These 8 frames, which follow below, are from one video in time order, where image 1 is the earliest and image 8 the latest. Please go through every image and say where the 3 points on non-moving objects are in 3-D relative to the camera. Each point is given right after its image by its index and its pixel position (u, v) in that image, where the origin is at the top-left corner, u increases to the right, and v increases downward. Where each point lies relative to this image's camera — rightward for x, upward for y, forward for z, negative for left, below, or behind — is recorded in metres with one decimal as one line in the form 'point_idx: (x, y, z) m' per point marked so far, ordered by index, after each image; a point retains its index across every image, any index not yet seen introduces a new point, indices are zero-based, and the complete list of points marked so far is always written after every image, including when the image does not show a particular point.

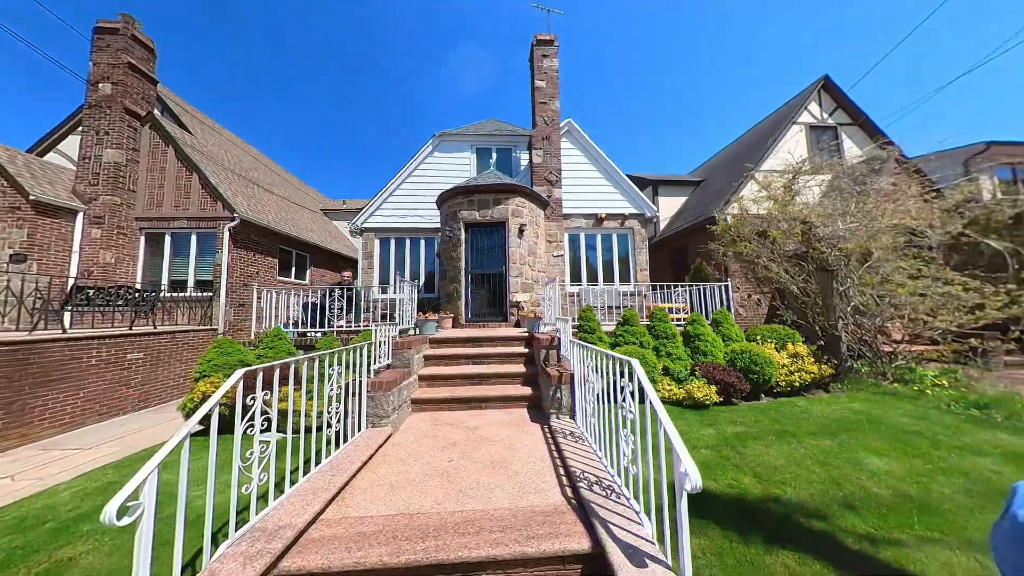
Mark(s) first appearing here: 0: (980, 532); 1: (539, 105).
0: (+3.5, -1.8, +2.1) m
1: (+0.9, +5.8, +9.2) m
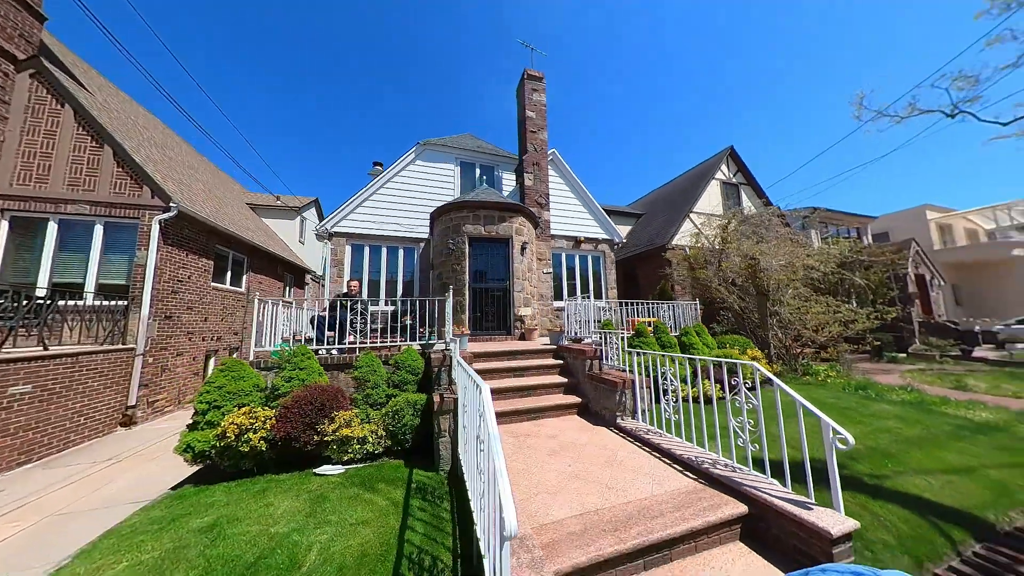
0: (+4.8, -2.1, +3.4) m
1: (+0.7, +5.4, +9.9) m
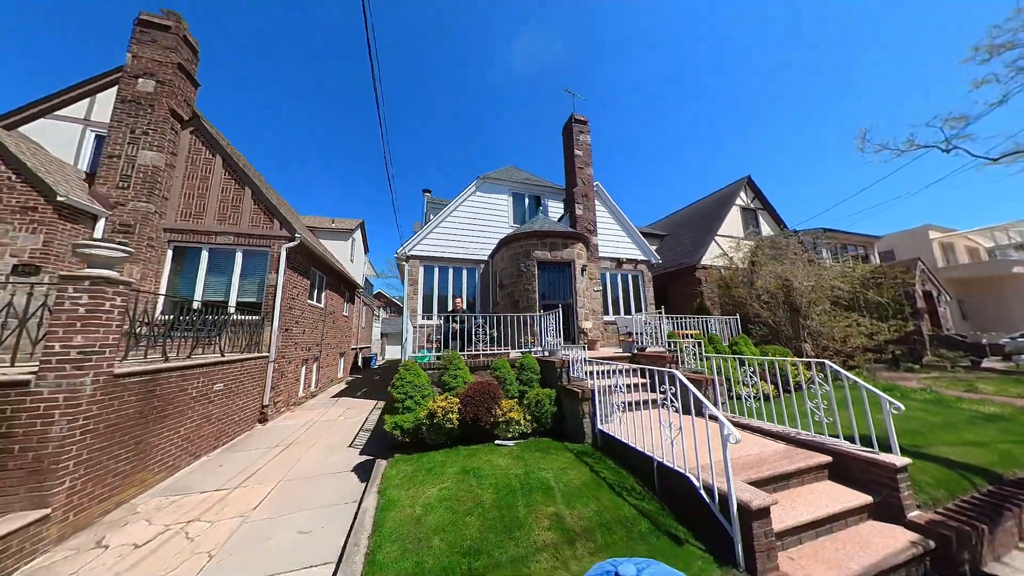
0: (+6.8, -2.4, +4.5) m
1: (+2.7, +4.7, +11.4) m
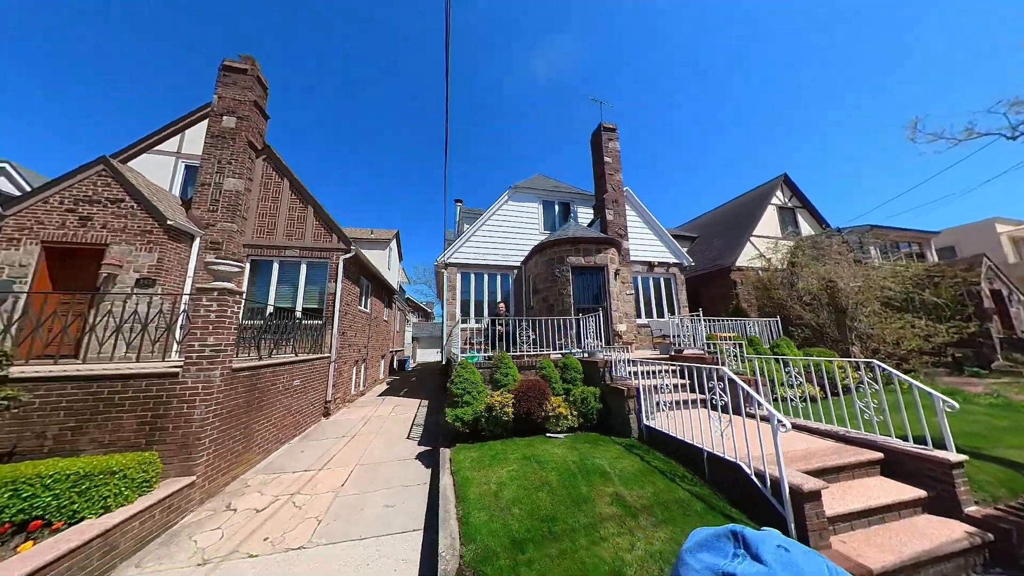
0: (+7.6, -2.4, +4.4) m
1: (+3.9, +4.6, +11.7) m
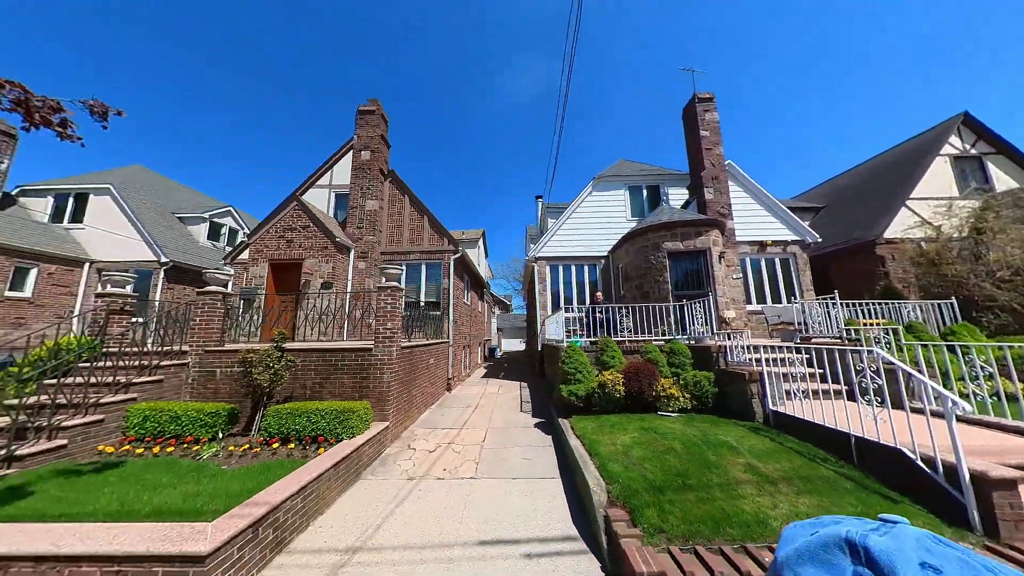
0: (+9.3, -1.9, +3.0) m
1: (+7.3, +5.1, +10.8) m
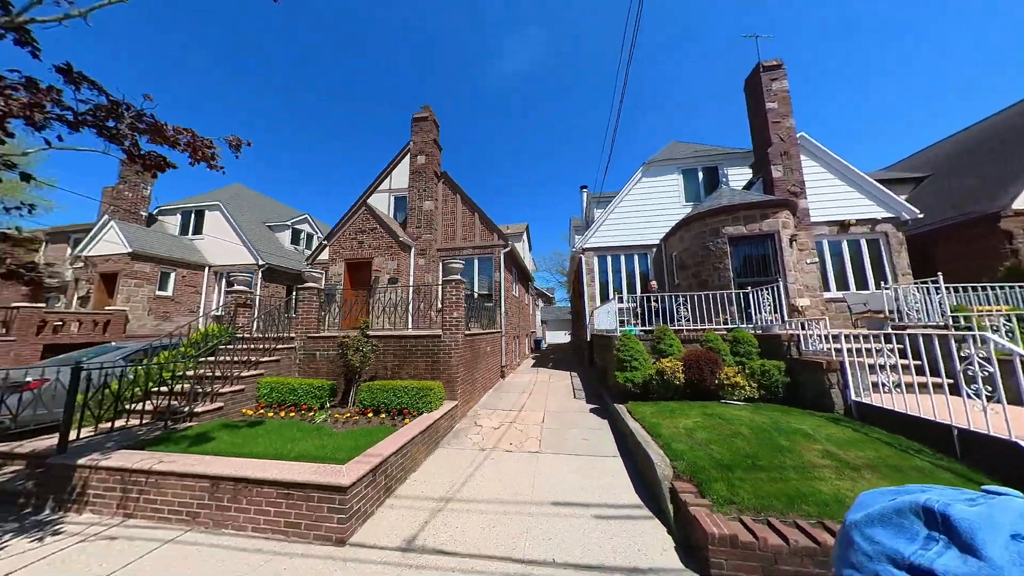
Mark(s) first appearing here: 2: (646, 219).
0: (+10.0, -1.6, +2.0) m
1: (+8.9, +5.6, +9.8) m
2: (+5.5, +2.9, +11.9) m
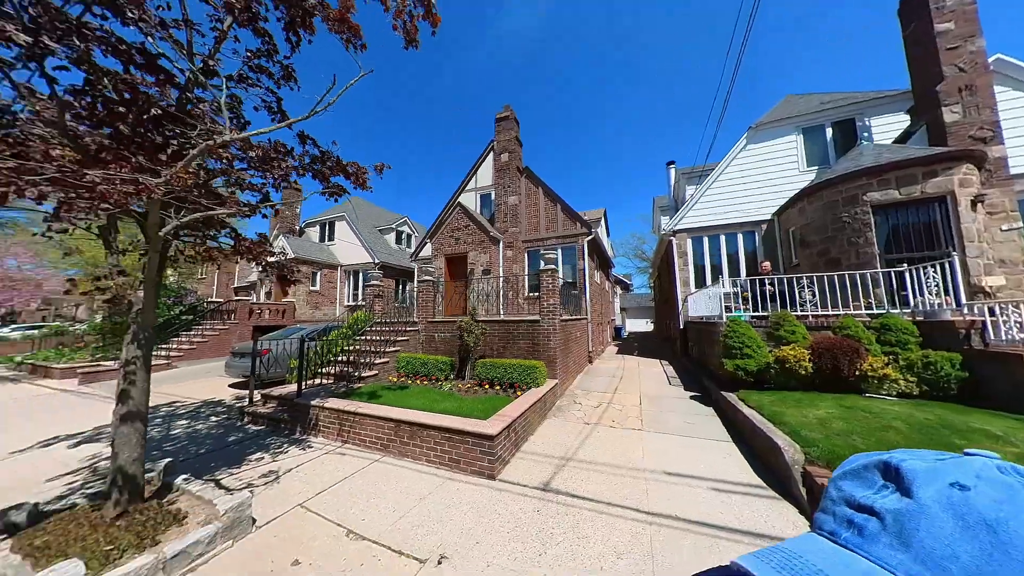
0: (+10.9, -1.3, 0.0) m
1: (+11.5, +6.2, +7.6) m
2: (+8.8, +3.5, +10.5) m
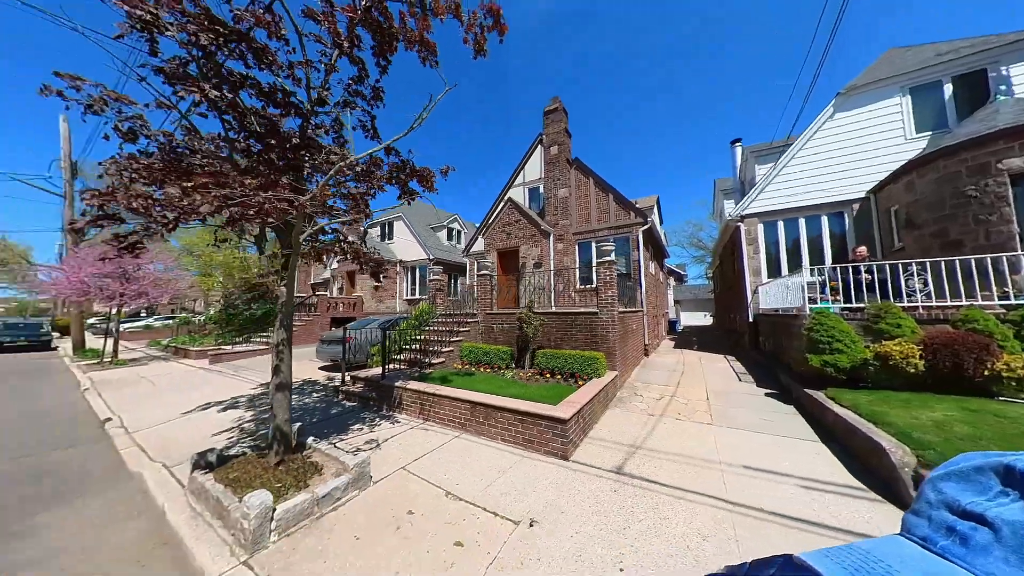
0: (+11.2, -1.1, -1.4) m
1: (+12.8, +6.6, +5.9) m
2: (+10.6, +3.9, +9.3) m
